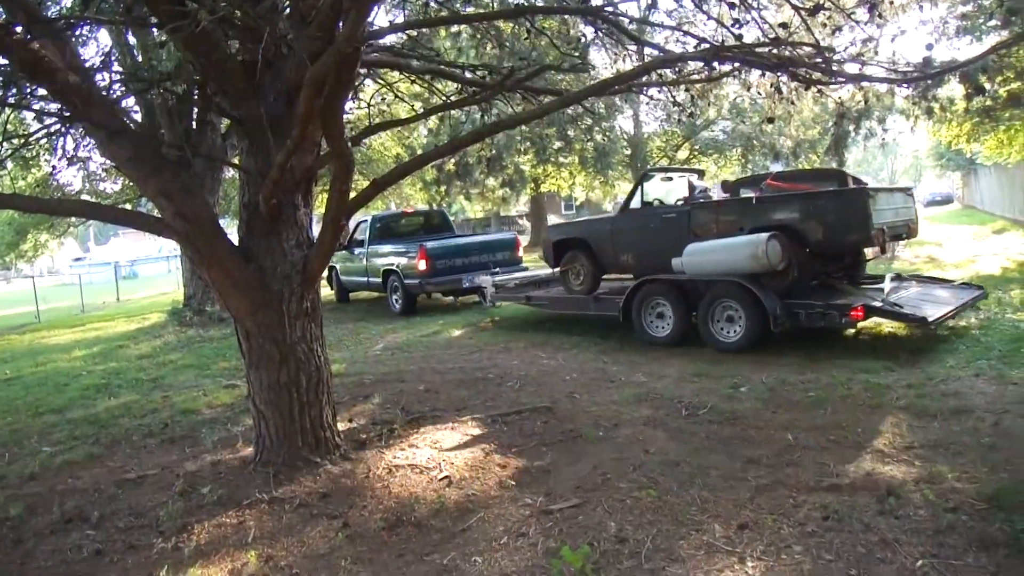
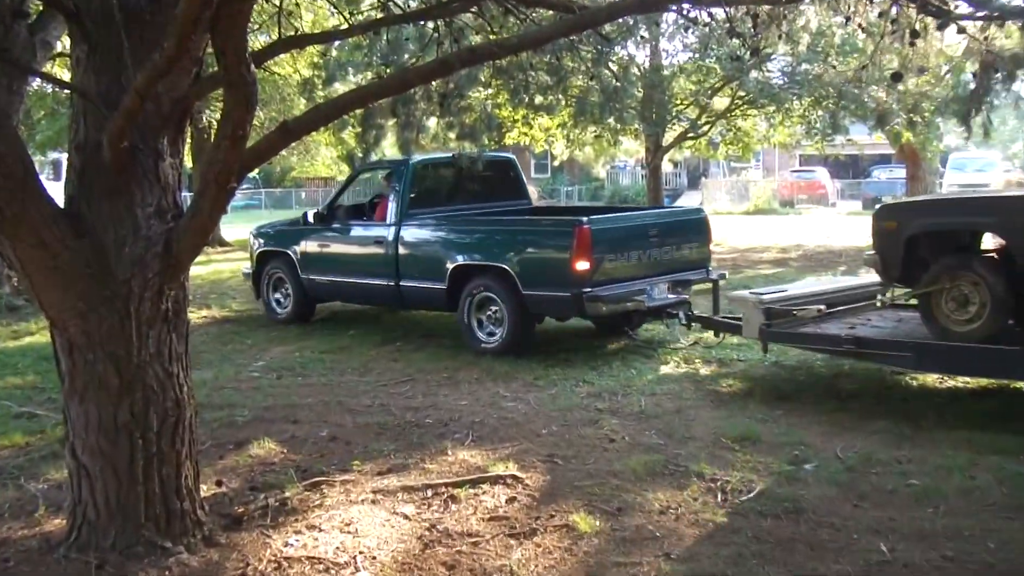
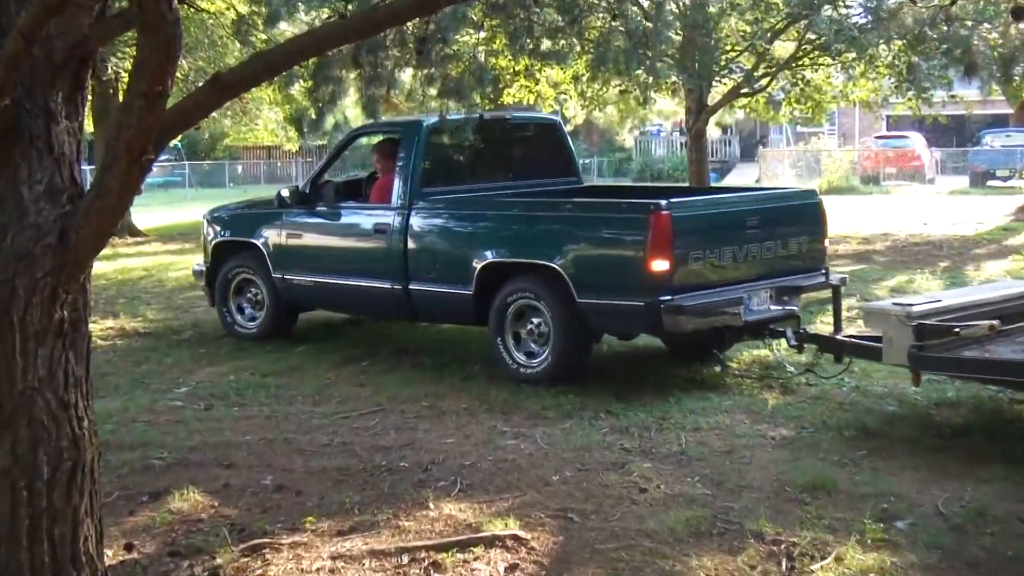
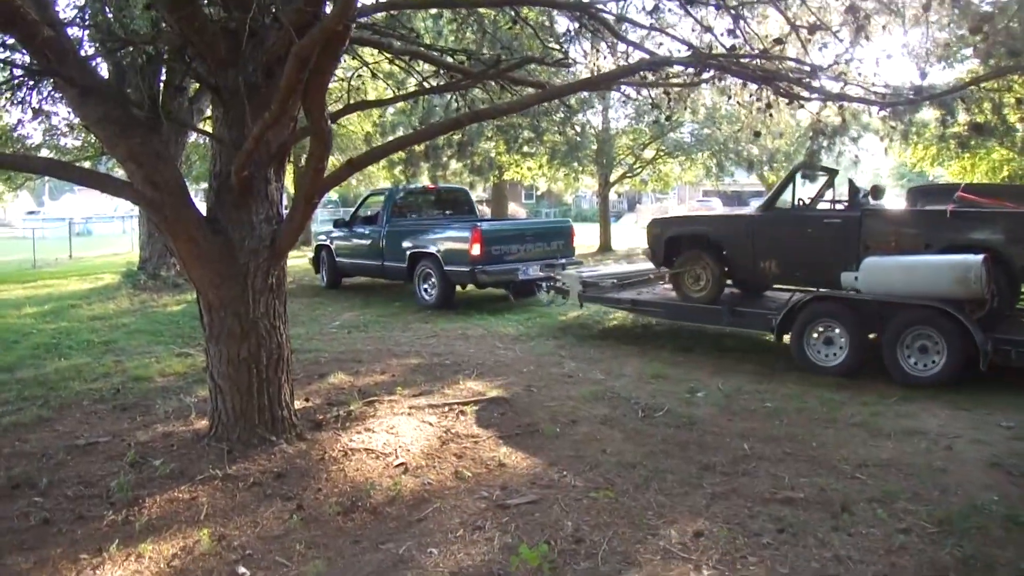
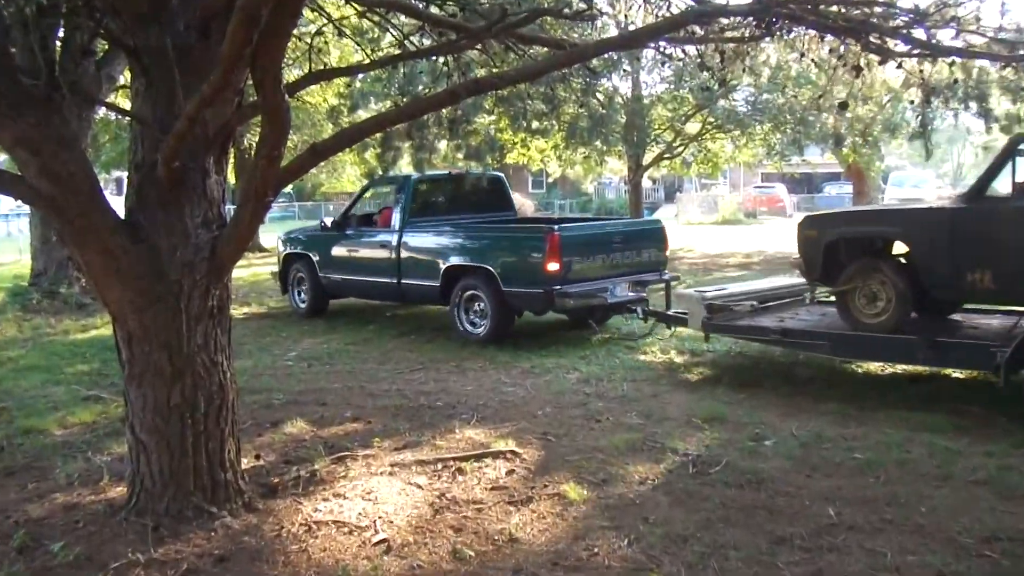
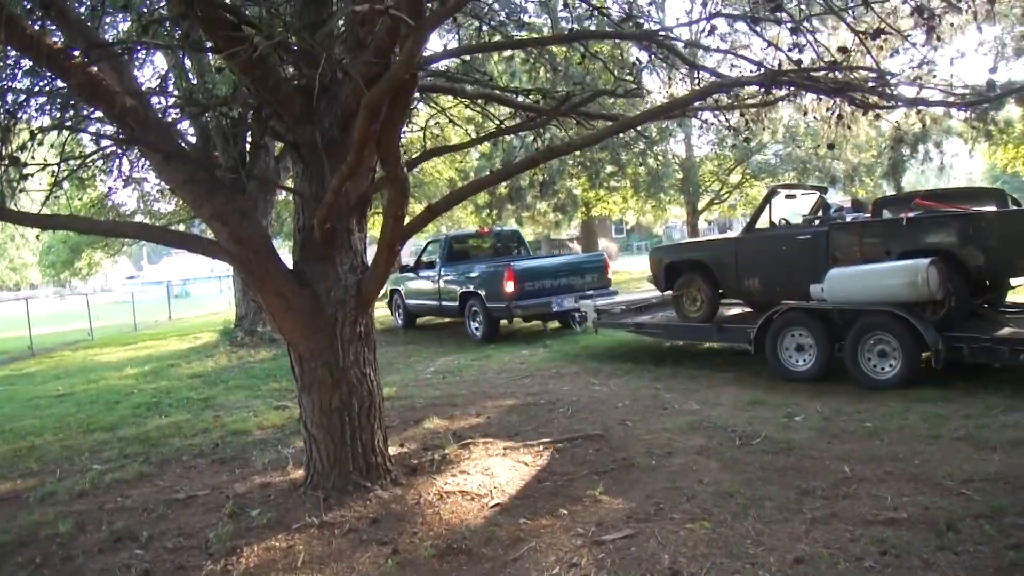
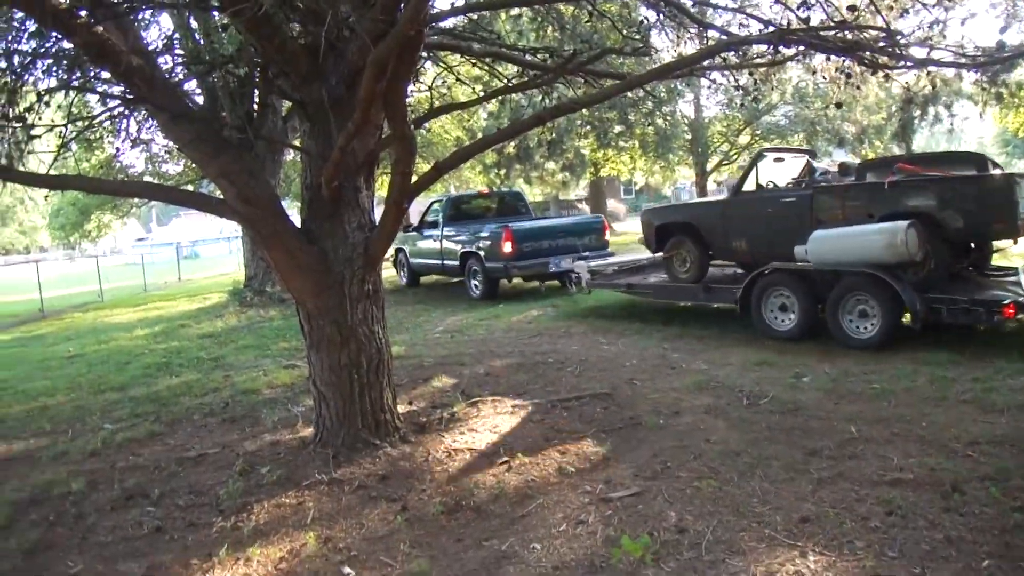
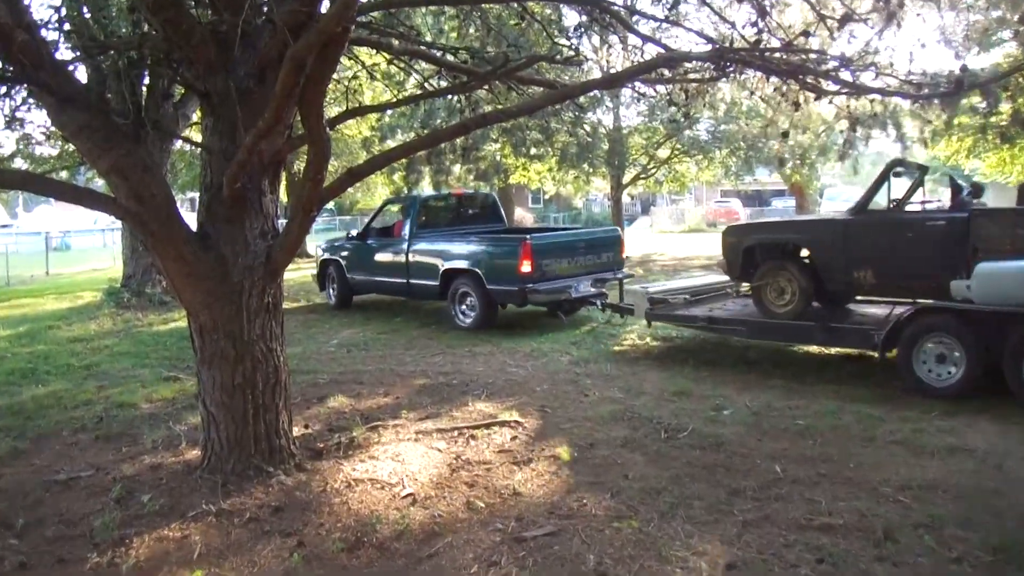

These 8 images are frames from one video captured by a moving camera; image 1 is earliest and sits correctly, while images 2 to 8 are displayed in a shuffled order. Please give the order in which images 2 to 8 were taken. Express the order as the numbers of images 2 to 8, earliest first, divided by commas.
7, 6, 4, 8, 5, 2, 3
